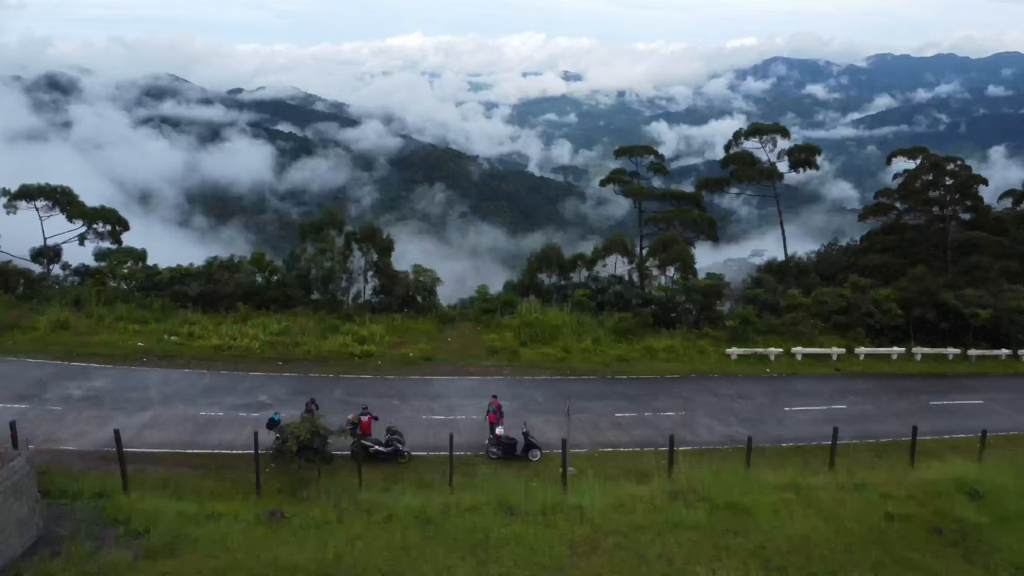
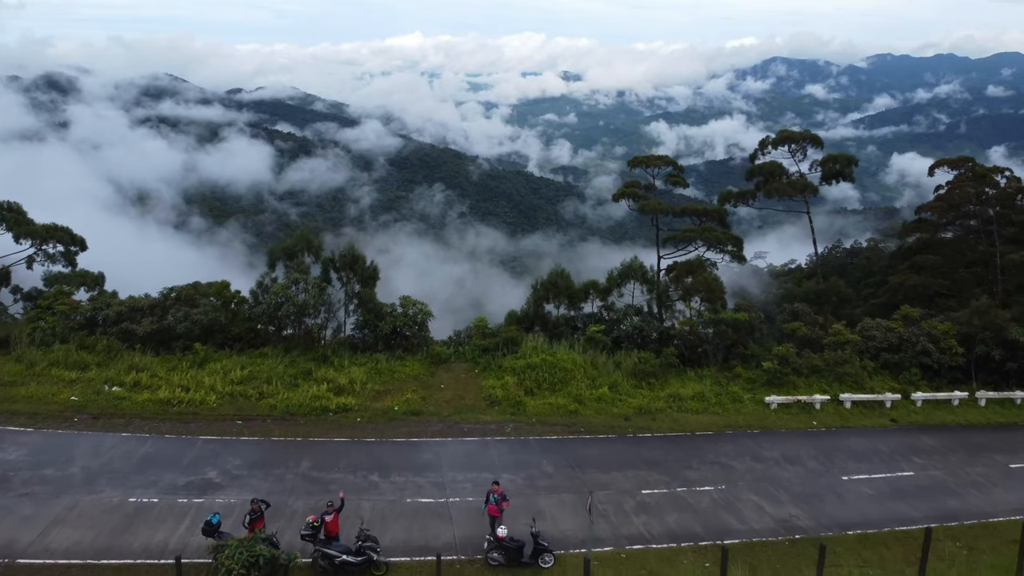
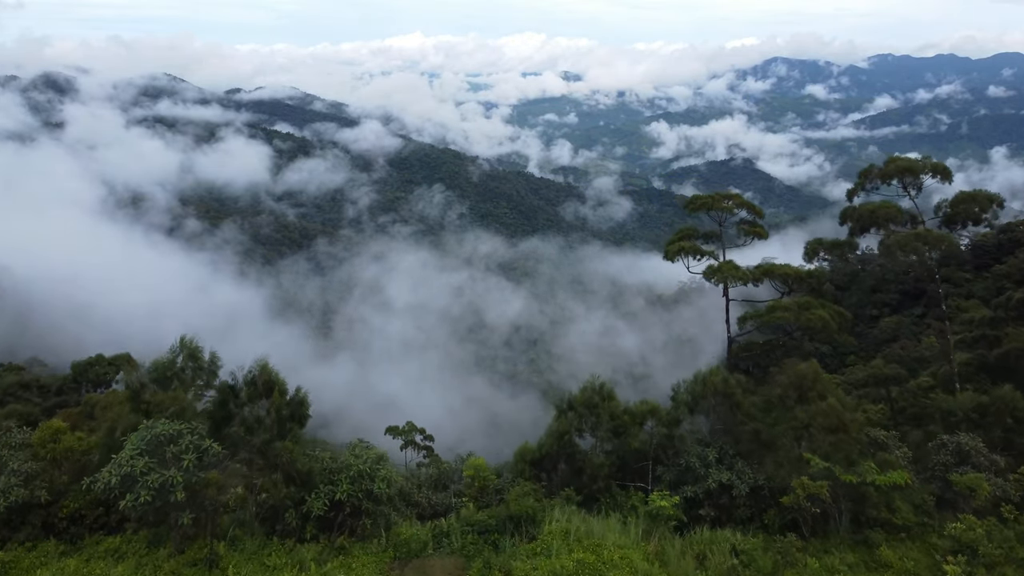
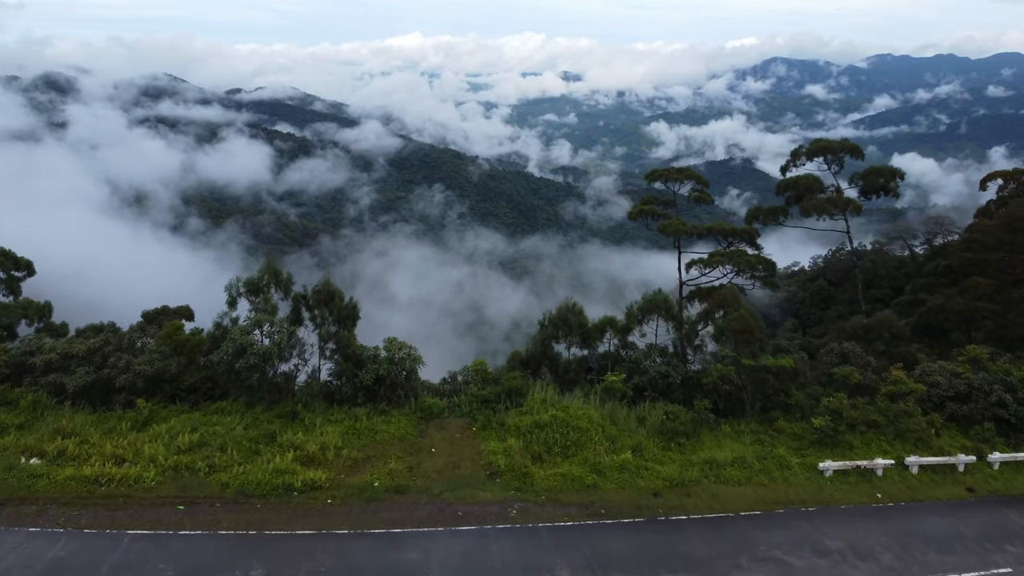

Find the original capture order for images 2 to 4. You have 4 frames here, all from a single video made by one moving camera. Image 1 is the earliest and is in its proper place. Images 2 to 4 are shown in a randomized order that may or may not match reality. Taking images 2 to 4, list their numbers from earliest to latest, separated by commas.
2, 4, 3
